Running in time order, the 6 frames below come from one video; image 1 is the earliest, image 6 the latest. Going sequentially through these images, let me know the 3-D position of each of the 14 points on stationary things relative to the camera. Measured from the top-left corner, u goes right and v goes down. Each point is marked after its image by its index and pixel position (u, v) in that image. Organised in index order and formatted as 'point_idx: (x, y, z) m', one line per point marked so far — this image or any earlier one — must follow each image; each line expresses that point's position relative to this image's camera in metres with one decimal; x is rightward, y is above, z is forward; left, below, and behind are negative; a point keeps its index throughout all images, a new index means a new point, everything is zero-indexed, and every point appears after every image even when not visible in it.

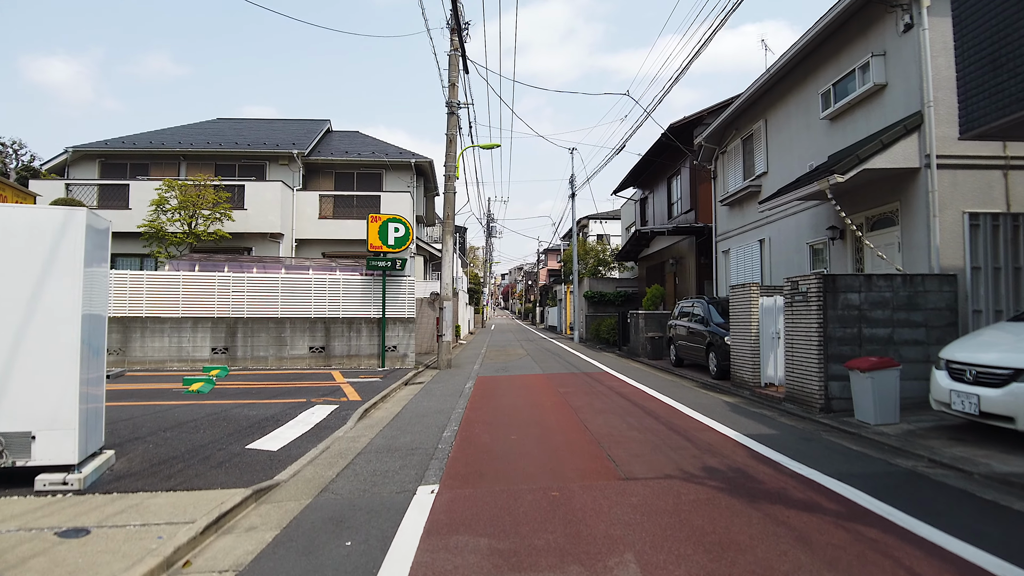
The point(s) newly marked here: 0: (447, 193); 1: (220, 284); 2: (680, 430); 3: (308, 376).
0: (-1.4, +2.1, +14.9) m
1: (-6.0, +0.1, +13.7) m
2: (+1.6, -1.3, +6.3) m
3: (-3.7, -1.6, +12.4) m
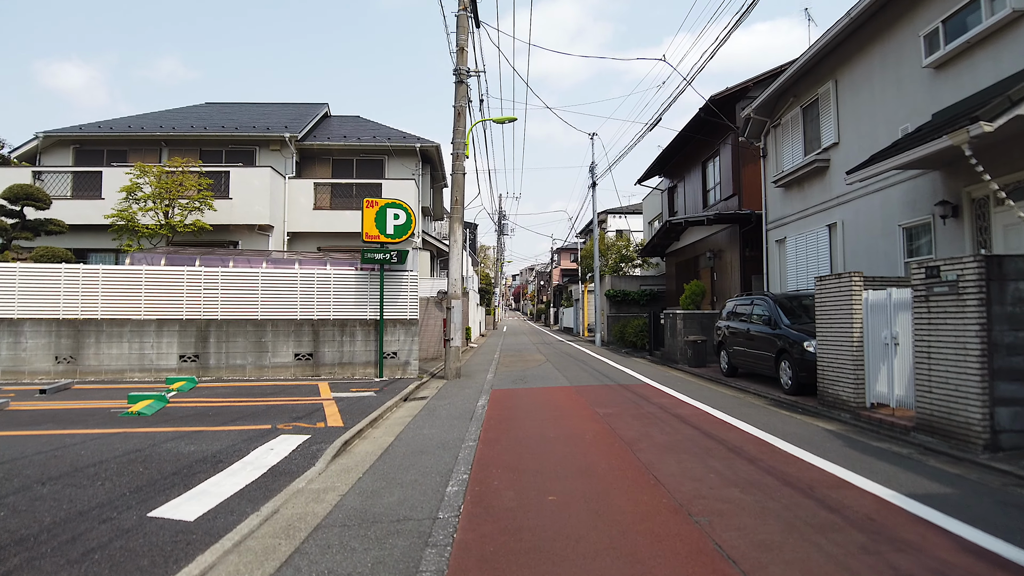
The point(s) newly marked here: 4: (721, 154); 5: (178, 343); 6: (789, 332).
0: (-1.1, +2.2, +12.9) m
1: (-5.6, +0.1, +11.7) m
2: (+1.8, -1.2, +4.2) m
3: (-3.4, -1.6, +10.3) m
4: (+5.0, +3.2, +16.1) m
5: (-5.8, -1.0, +11.5) m
6: (+3.7, -0.6, +8.8) m
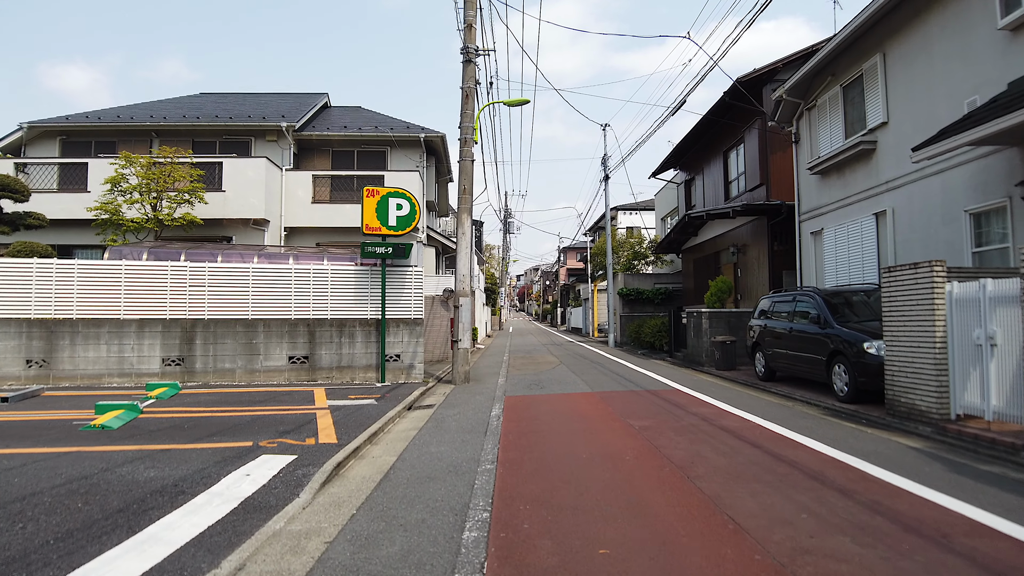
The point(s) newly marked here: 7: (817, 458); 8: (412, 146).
0: (-0.9, +2.2, +11.9) m
1: (-5.4, +0.2, +10.7) m
2: (+2.0, -1.2, +3.1) m
3: (-3.2, -1.5, +9.3) m
4: (+5.3, +3.3, +15.1) m
5: (-5.6, -0.9, +10.6) m
6: (+3.9, -0.5, +7.8) m
7: (+2.2, -1.2, +5.0) m
8: (-2.8, +3.9, +18.5) m
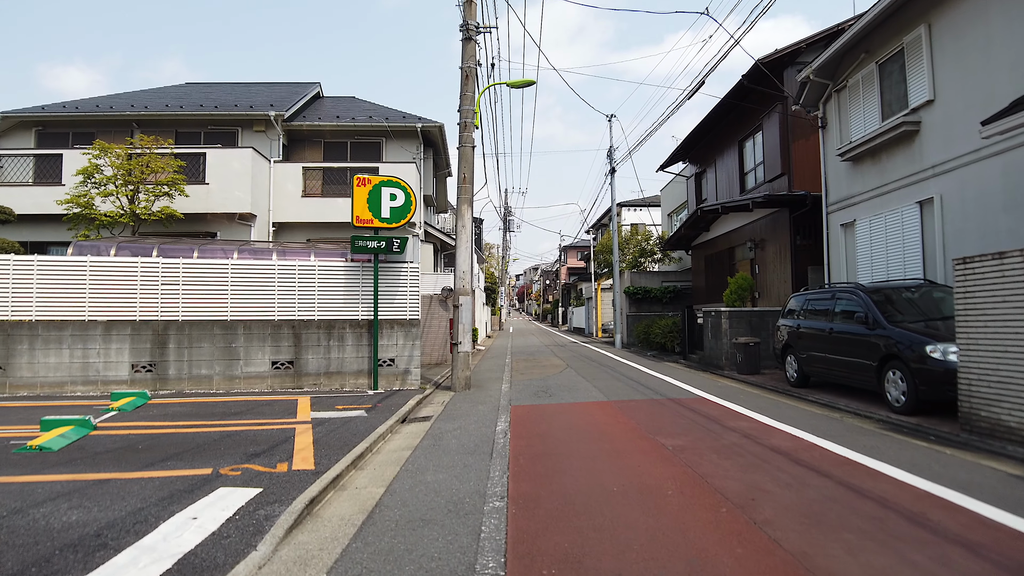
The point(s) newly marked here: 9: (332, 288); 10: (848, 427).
0: (-0.8, +2.3, +10.9) m
1: (-5.3, +0.2, +9.7) m
2: (+2.1, -1.1, +2.2) m
3: (-3.1, -1.5, +8.3) m
4: (+5.3, +3.4, +14.1) m
5: (-5.5, -0.9, +9.6) m
6: (+3.9, -0.5, +6.8) m
7: (+2.3, -1.2, +4.0) m
8: (-2.7, +4.0, +17.5) m
9: (-2.7, 0.0, +10.2) m
10: (+3.2, -1.3, +6.4) m
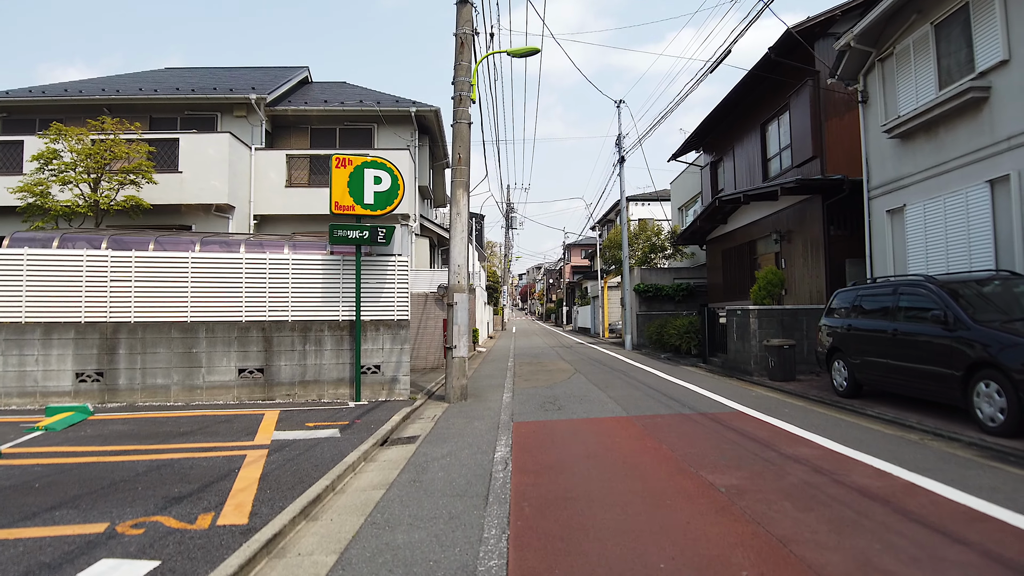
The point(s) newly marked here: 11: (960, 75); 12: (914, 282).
0: (-0.8, +2.3, +9.6) m
1: (-5.3, +0.2, +8.4) m
2: (+2.1, -1.1, +0.9) m
3: (-3.1, -1.4, +7.1) m
4: (+5.3, +3.4, +12.8) m
5: (-5.4, -0.8, +8.3) m
6: (+4.0, -0.4, +5.5) m
7: (+2.3, -1.1, +2.7) m
8: (-2.7, +4.0, +16.3) m
9: (-2.7, 0.0, +8.9) m
10: (+3.3, -1.3, +5.1) m
11: (+5.6, +2.7, +8.4) m
12: (+4.2, +0.1, +7.0) m
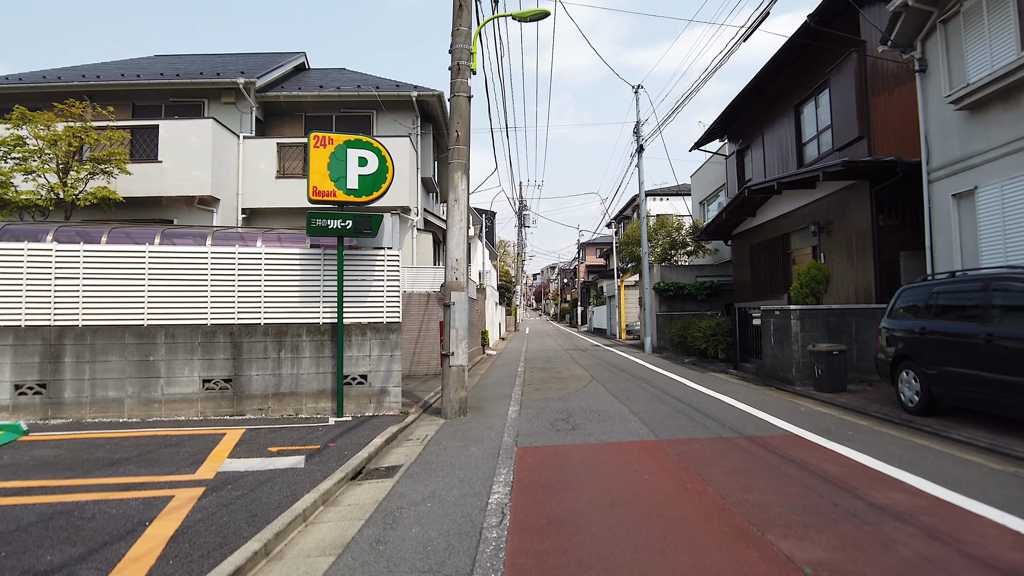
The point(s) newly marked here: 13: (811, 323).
0: (-0.7, +2.4, +8.4) m
1: (-5.2, +0.3, +7.3) m
2: (+2.0, -1.0, -0.4) m
3: (-3.0, -1.4, +5.9) m
4: (+5.5, +3.5, +11.4) m
5: (-5.4, -0.8, +7.2) m
6: (+4.0, -0.3, +4.2) m
7: (+2.3, -1.1, +1.4) m
8: (-2.4, +4.0, +15.1) m
9: (-2.6, +0.1, +7.8) m
10: (+3.3, -1.2, +3.8) m
11: (+5.7, +2.7, +7.1) m
12: (+4.2, +0.1, +5.7) m
13: (+4.1, -0.5, +9.1) m
